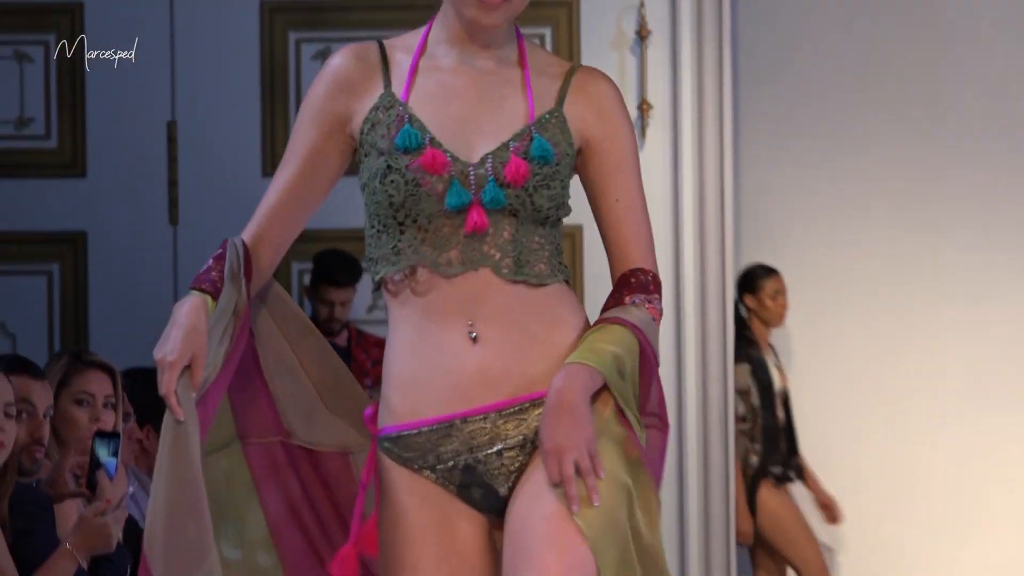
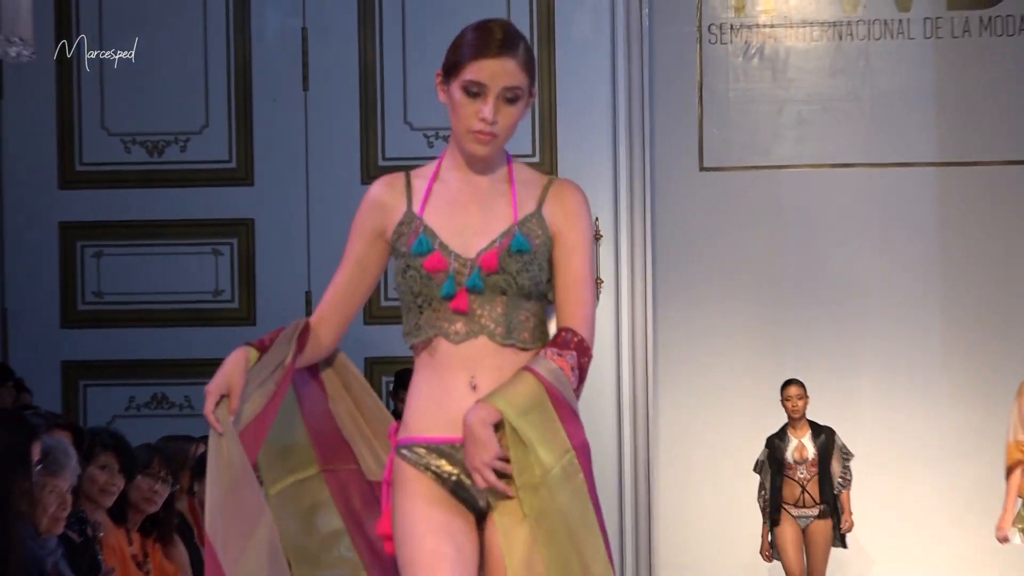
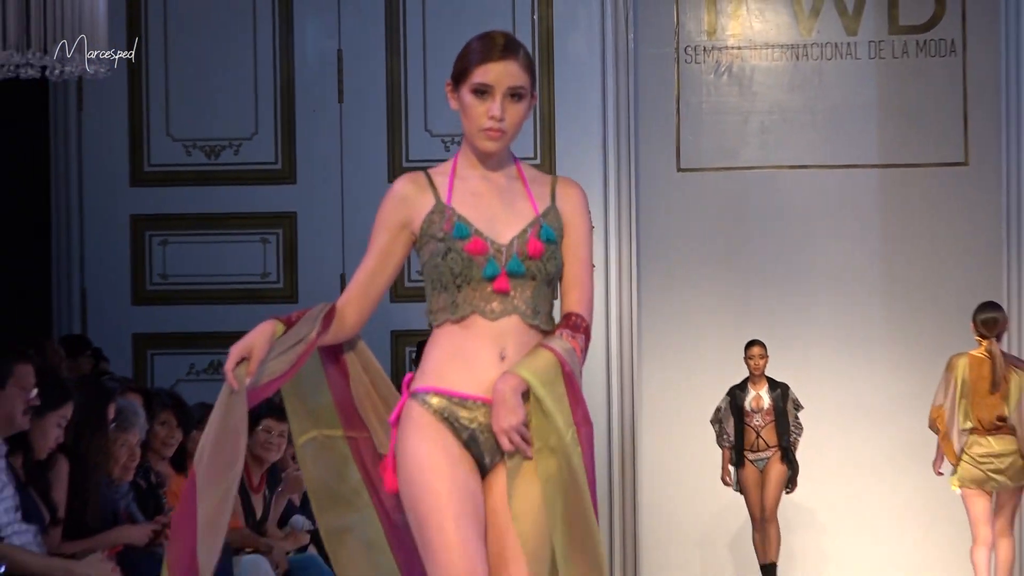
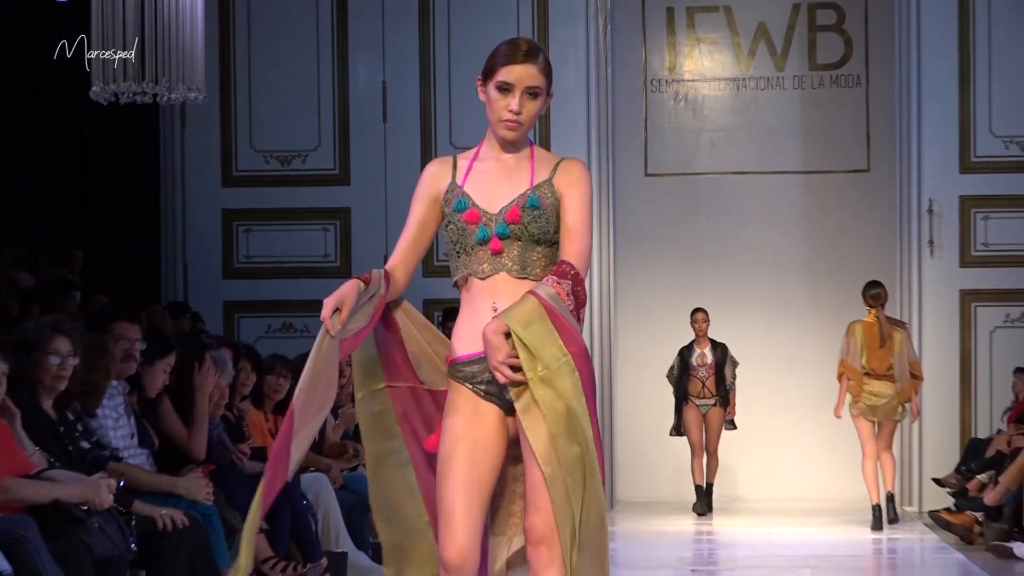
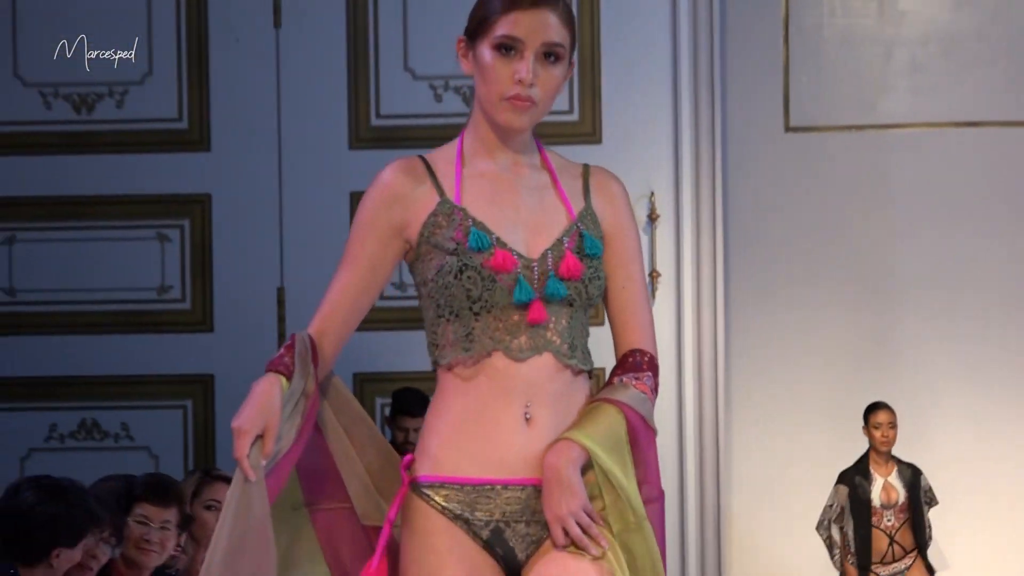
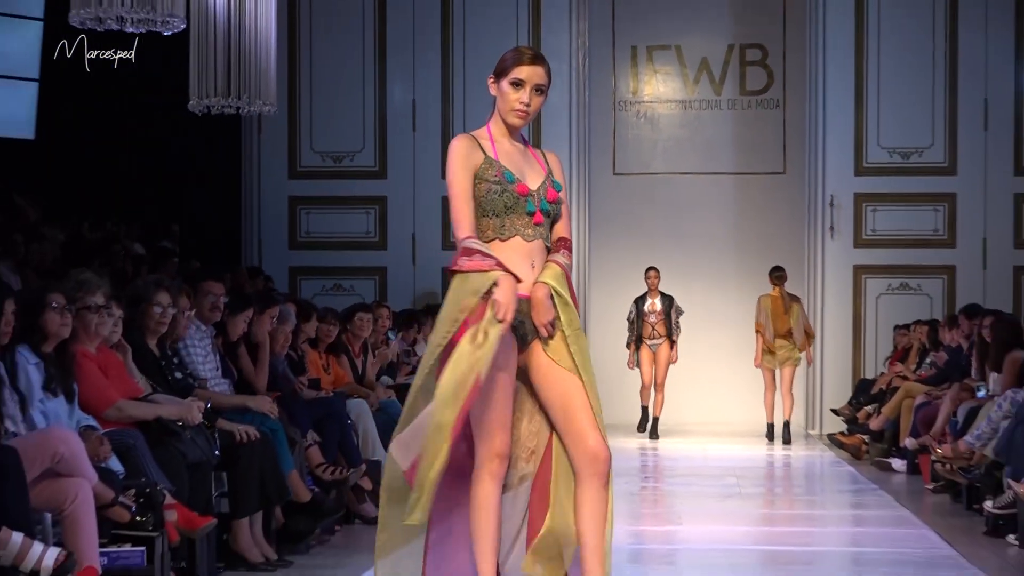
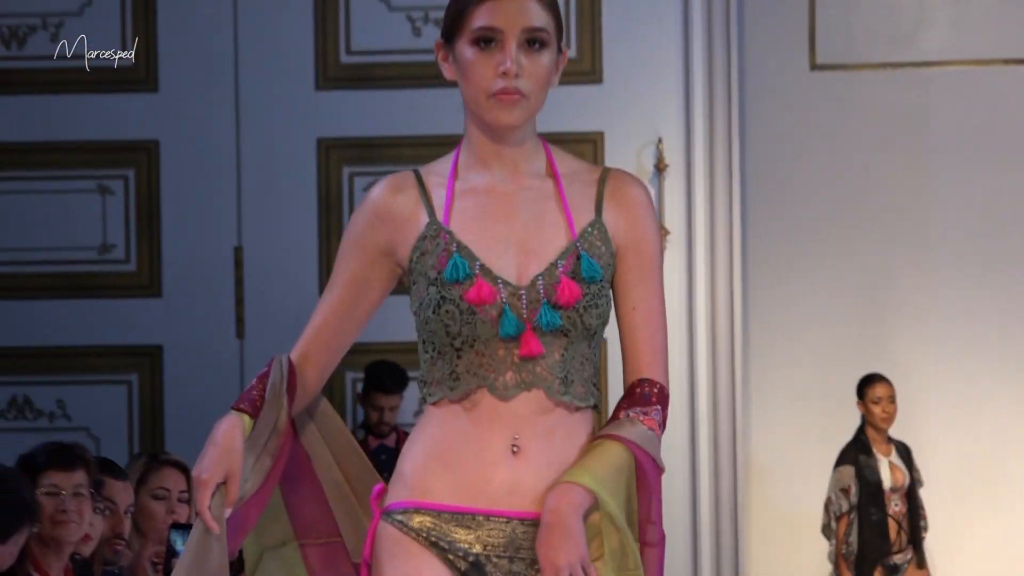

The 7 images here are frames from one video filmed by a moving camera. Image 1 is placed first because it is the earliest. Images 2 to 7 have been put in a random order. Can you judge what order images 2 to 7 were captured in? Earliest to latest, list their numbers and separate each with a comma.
7, 5, 2, 3, 4, 6
